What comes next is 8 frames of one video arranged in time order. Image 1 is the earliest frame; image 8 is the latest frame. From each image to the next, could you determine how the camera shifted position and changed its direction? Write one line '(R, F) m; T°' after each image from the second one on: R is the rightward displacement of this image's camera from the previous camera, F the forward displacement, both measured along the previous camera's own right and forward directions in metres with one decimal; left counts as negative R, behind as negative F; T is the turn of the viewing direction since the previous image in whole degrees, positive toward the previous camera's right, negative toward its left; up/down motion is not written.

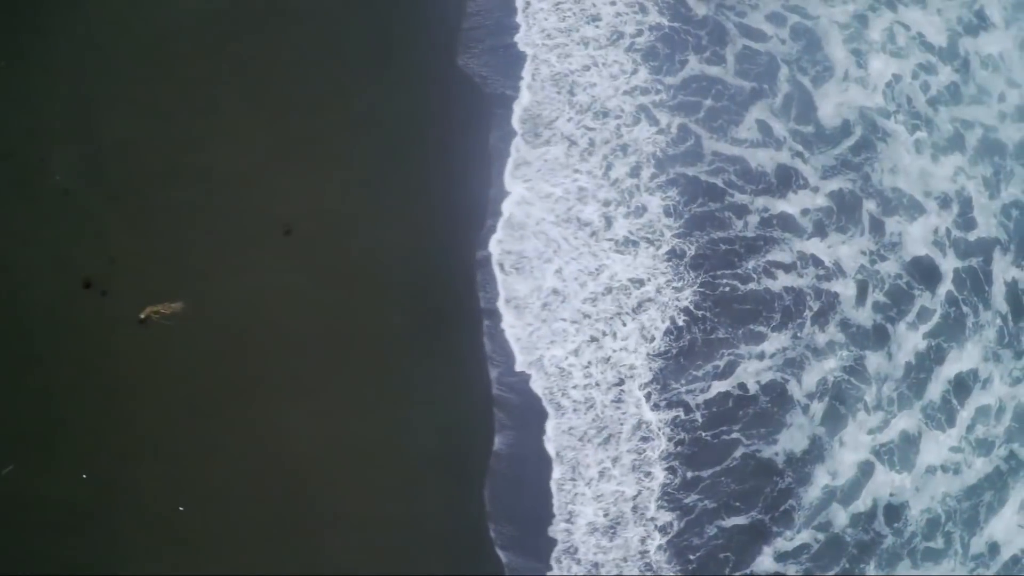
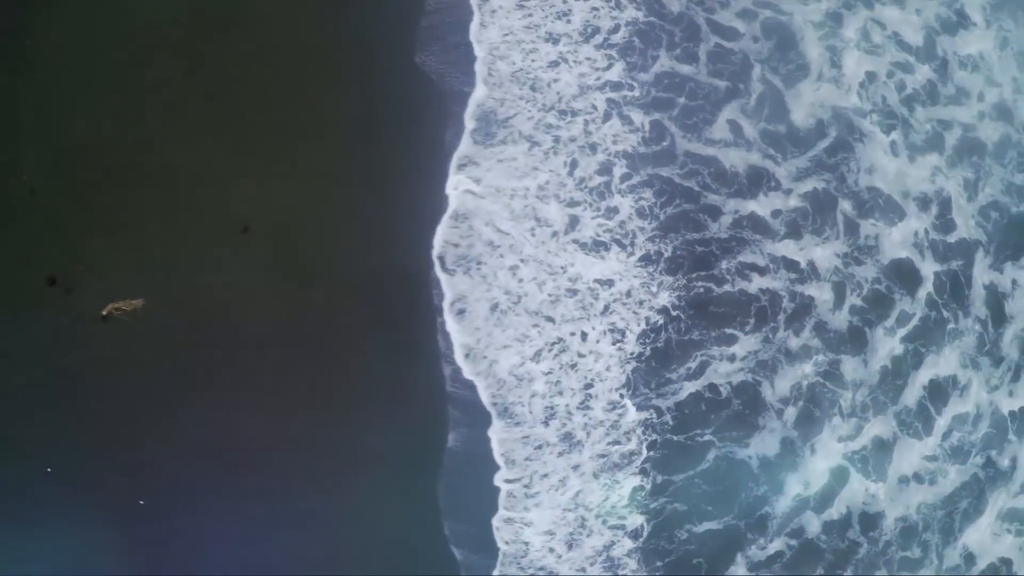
(+1.4, +1.1) m; +1°
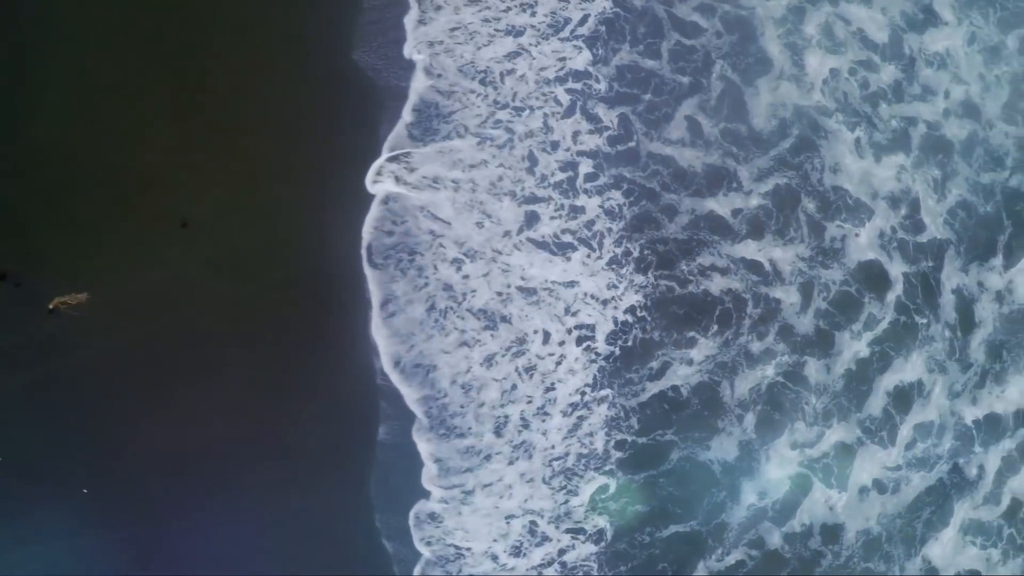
(+1.8, +1.5) m; +1°
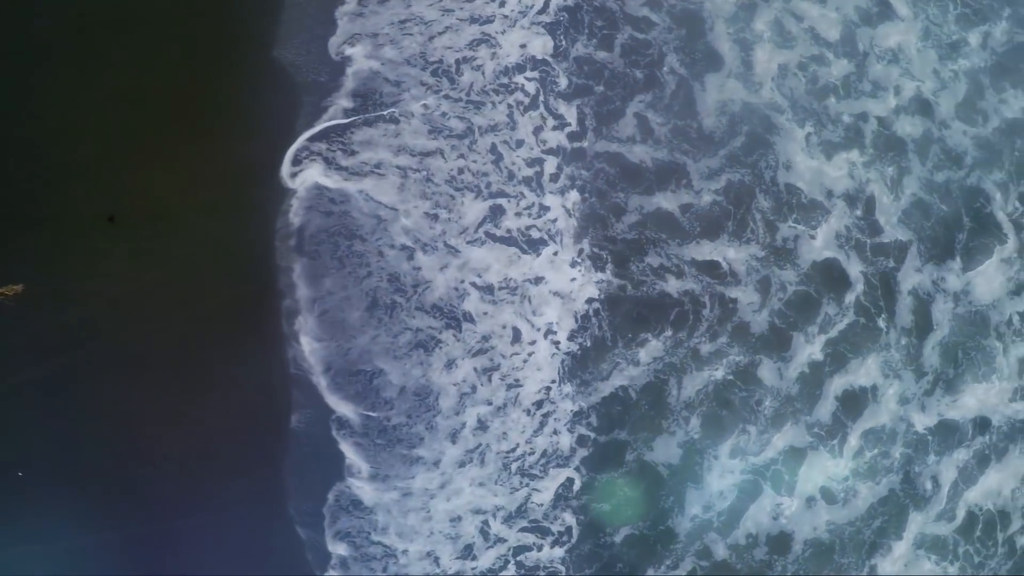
(+2.7, +1.1) m; 0°
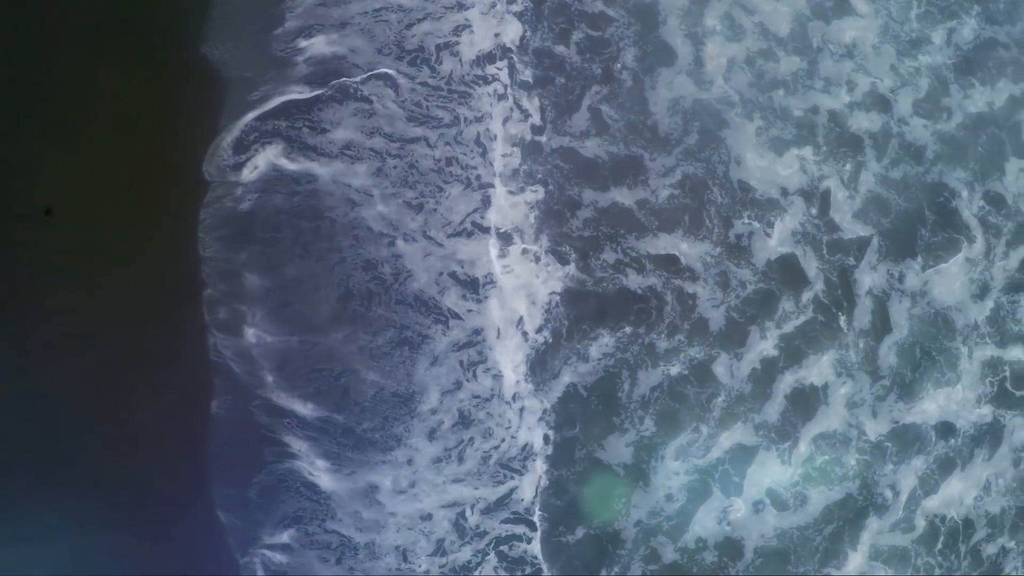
(+3.2, +0.4) m; -1°
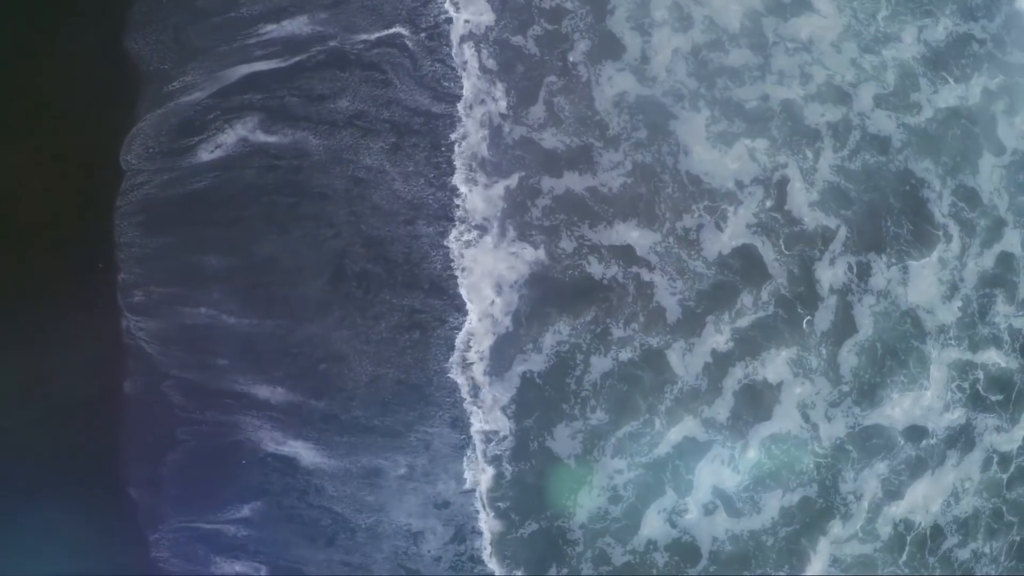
(+2.6, +1.0) m; -1°
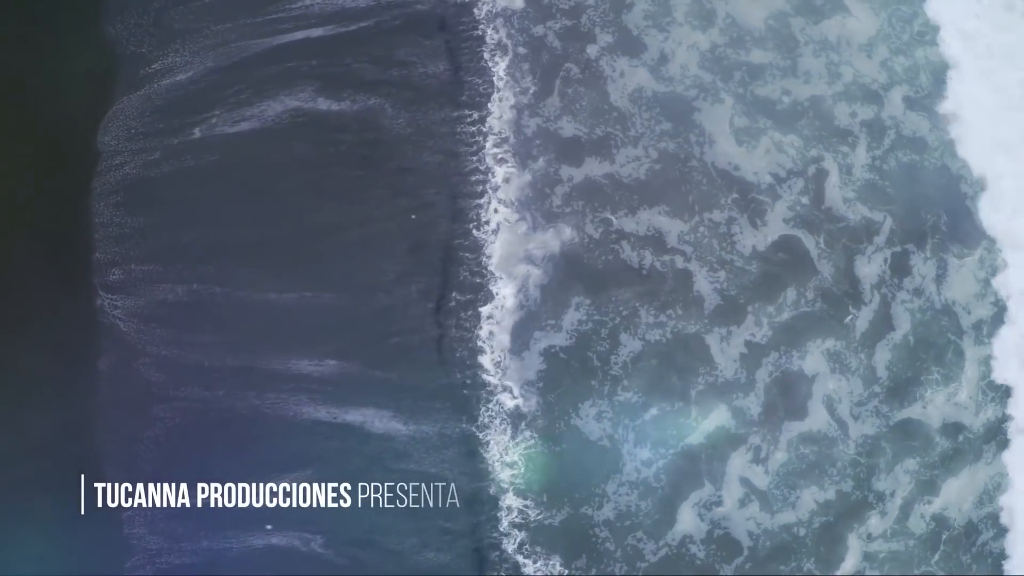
(-4.5, +1.2) m; +4°
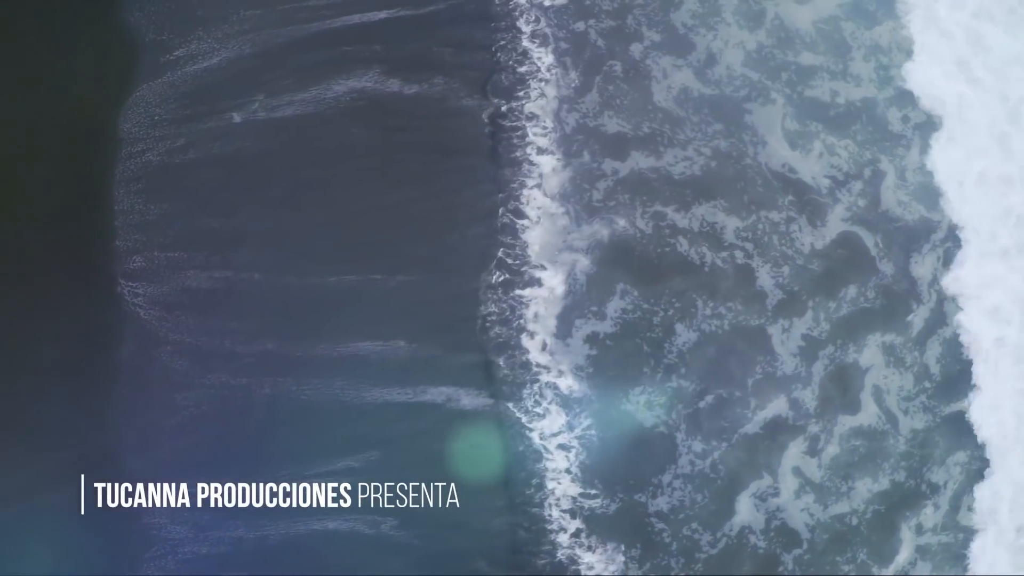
(-4.3, -0.5) m; +1°
